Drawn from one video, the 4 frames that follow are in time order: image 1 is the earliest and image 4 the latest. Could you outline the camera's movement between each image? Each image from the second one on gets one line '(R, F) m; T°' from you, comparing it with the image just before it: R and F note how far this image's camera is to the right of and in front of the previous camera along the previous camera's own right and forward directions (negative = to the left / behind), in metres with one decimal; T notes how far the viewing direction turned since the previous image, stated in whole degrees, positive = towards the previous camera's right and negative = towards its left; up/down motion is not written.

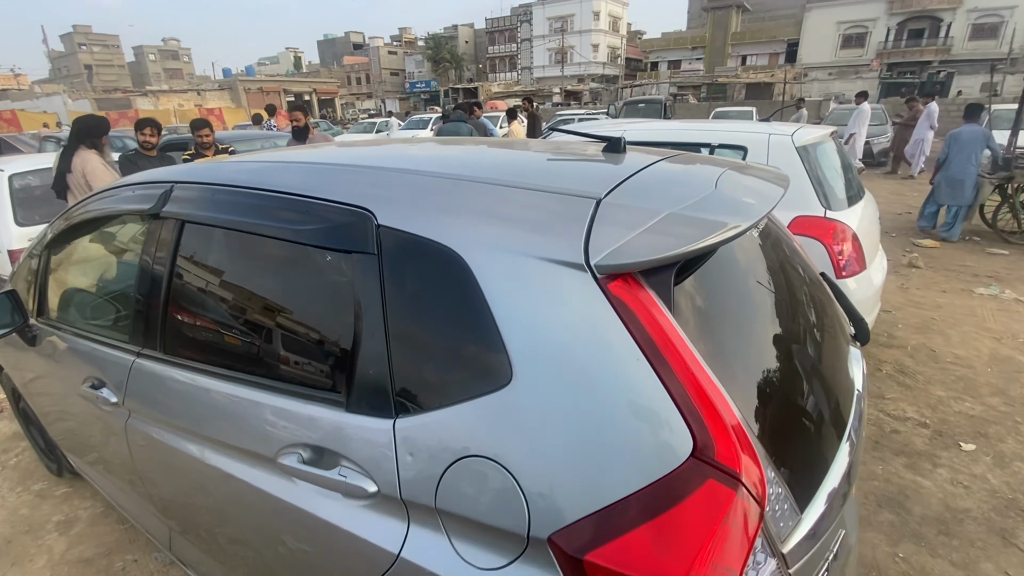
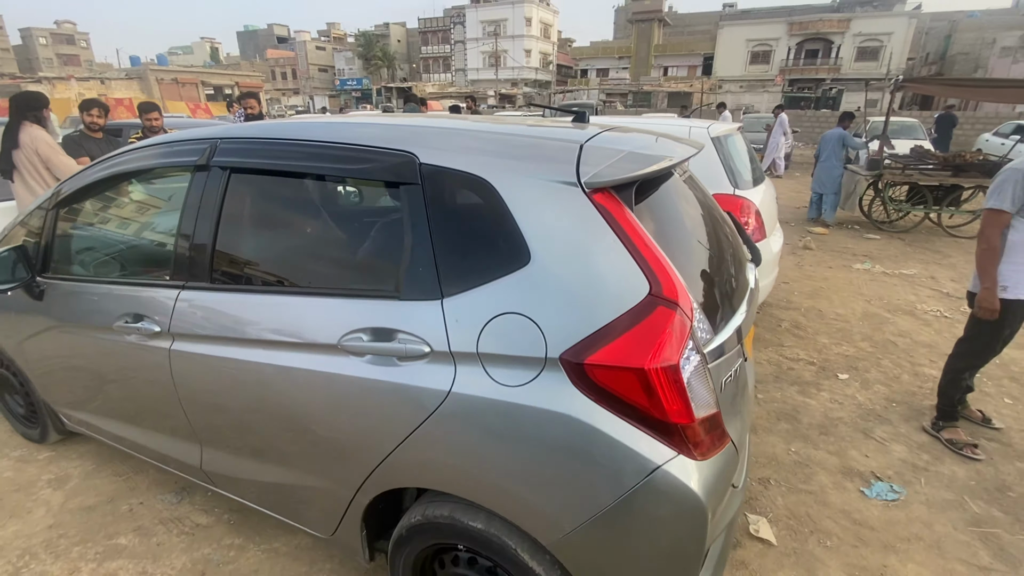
(-0.2, -0.4) m; +8°
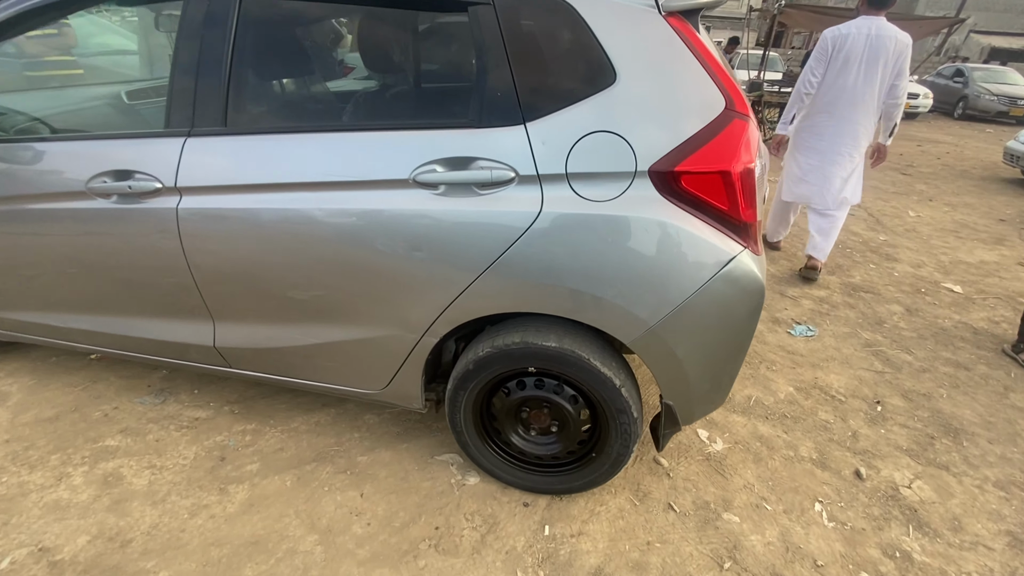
(-0.6, 0.0) m; +13°
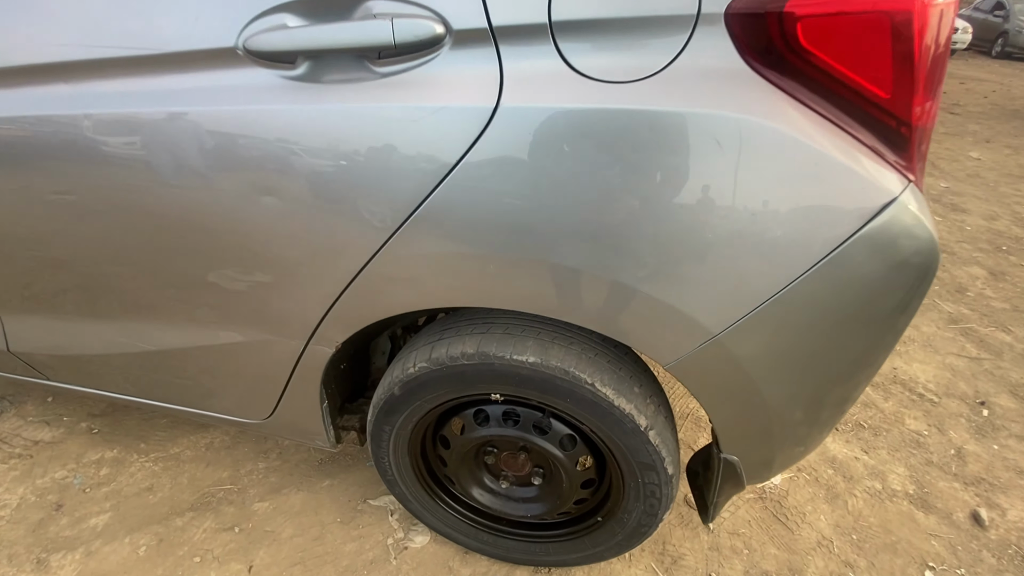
(+0.1, +0.7) m; 0°
